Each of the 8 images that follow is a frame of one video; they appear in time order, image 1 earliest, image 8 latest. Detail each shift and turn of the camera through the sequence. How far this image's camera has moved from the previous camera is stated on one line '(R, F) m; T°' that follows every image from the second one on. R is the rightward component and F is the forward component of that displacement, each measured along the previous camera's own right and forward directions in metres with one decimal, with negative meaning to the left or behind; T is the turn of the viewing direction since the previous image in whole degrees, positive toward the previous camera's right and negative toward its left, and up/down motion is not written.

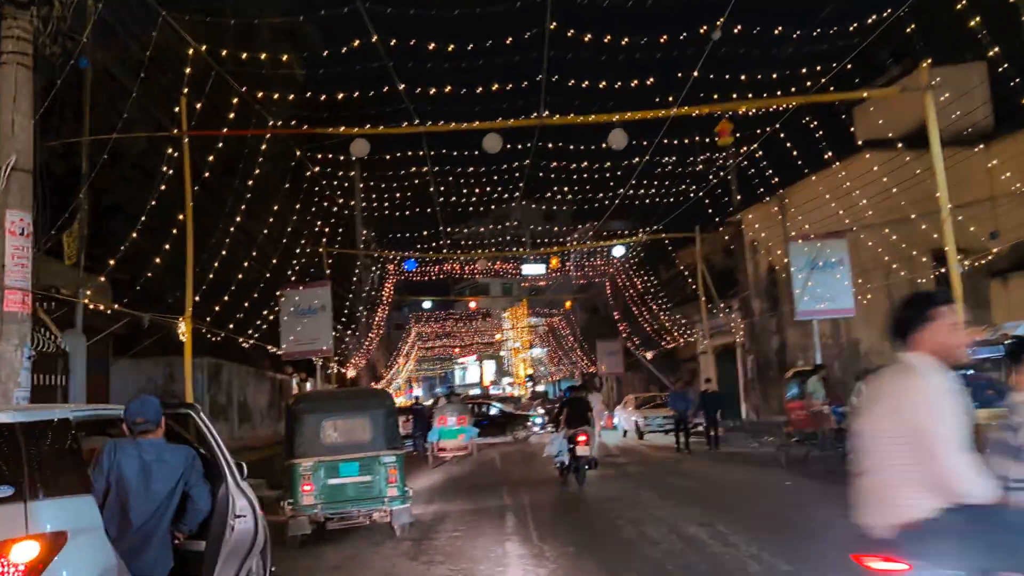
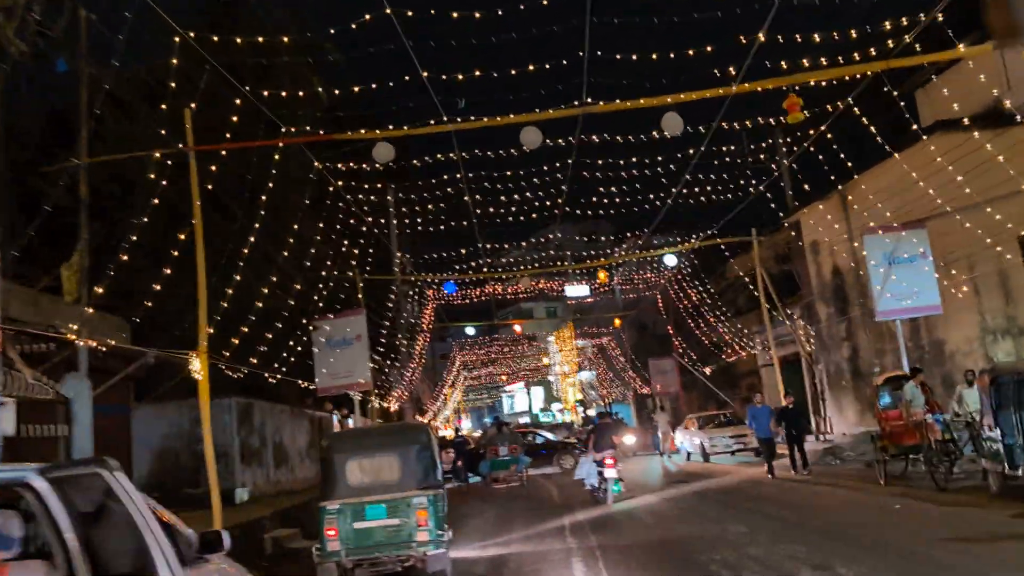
(-0.1, +1.5) m; -3°
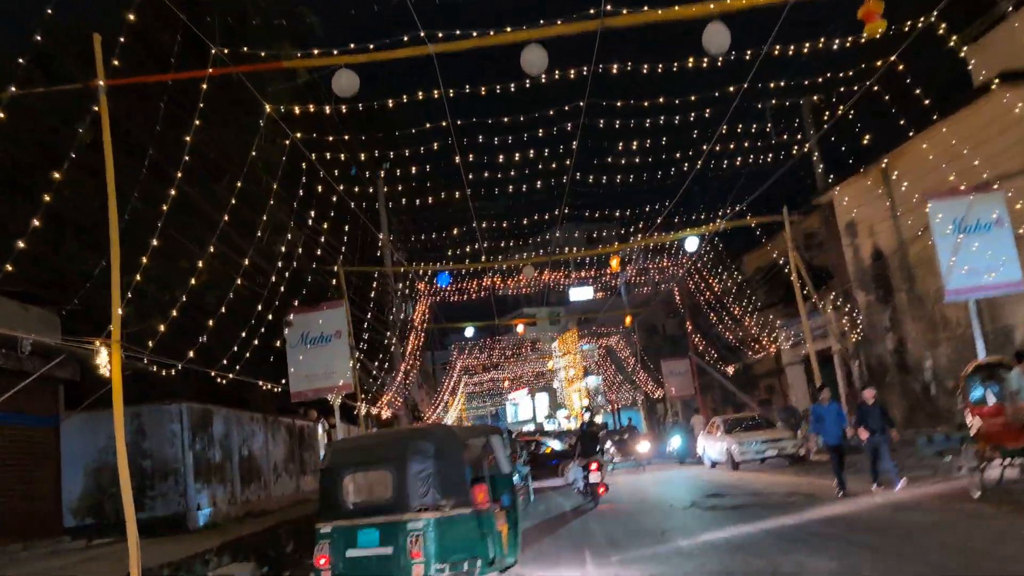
(0.0, +2.6) m; 0°
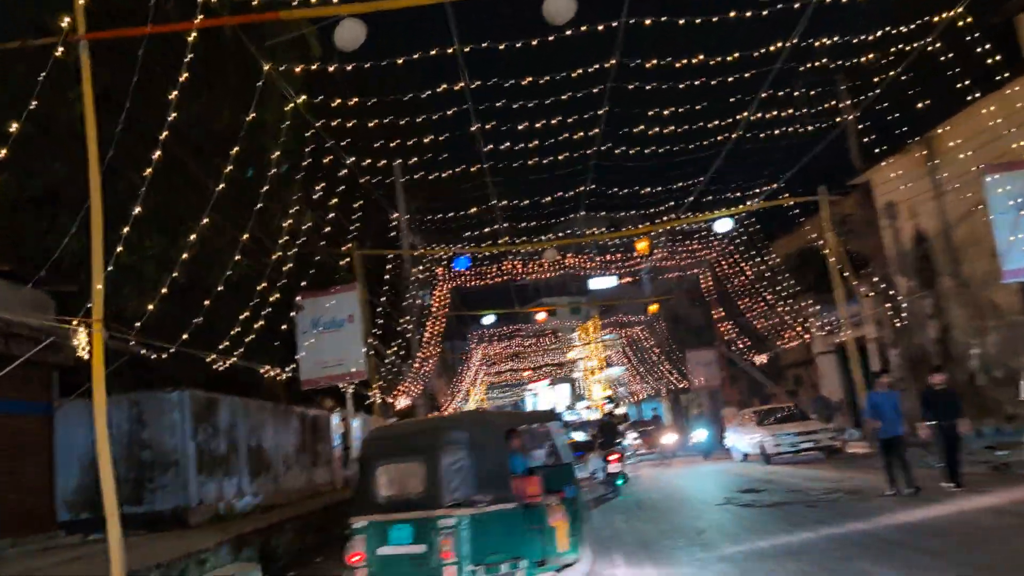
(0.0, +0.9) m; -1°
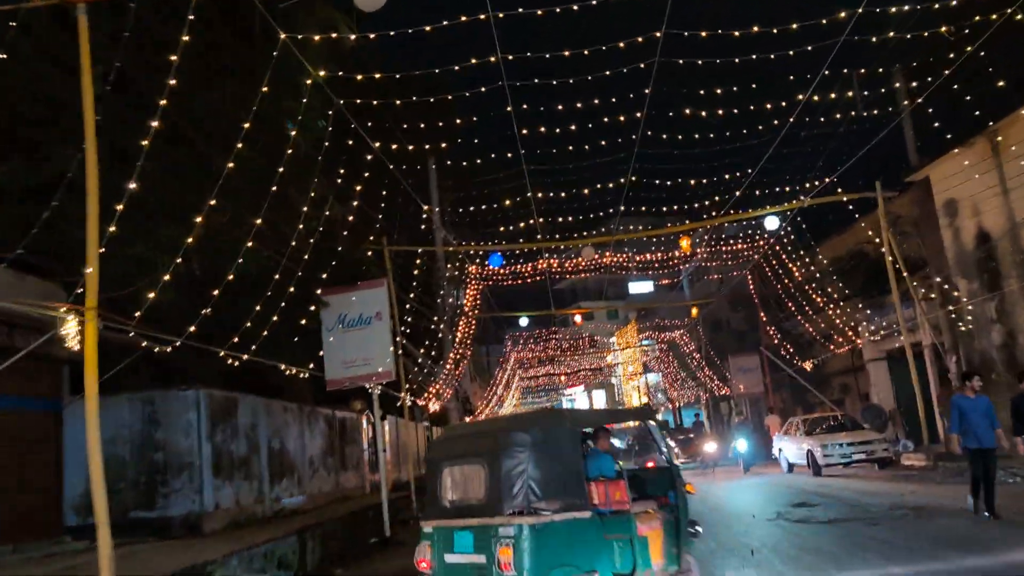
(0.0, +0.9) m; -2°
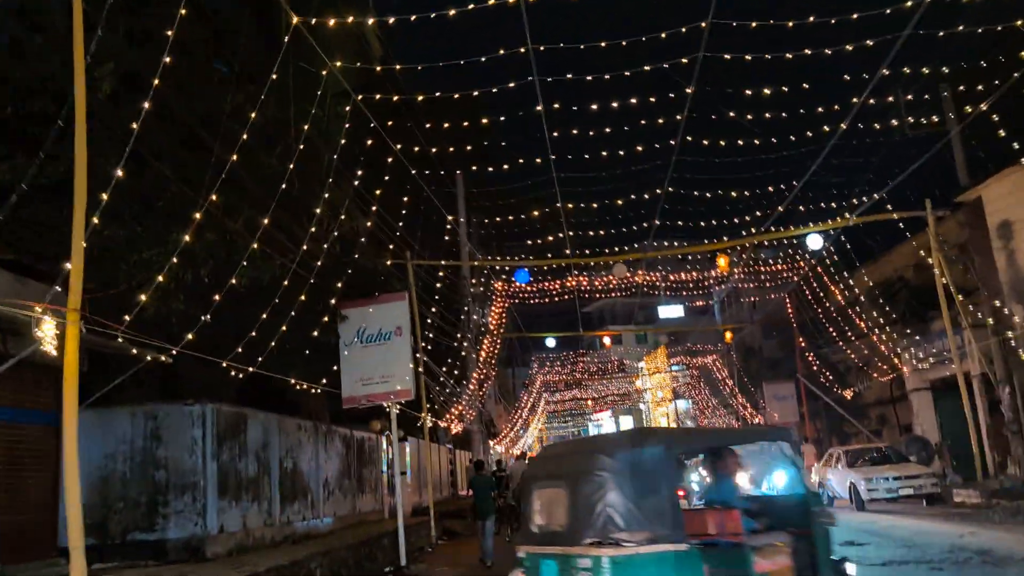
(0.0, +0.8) m; -2°
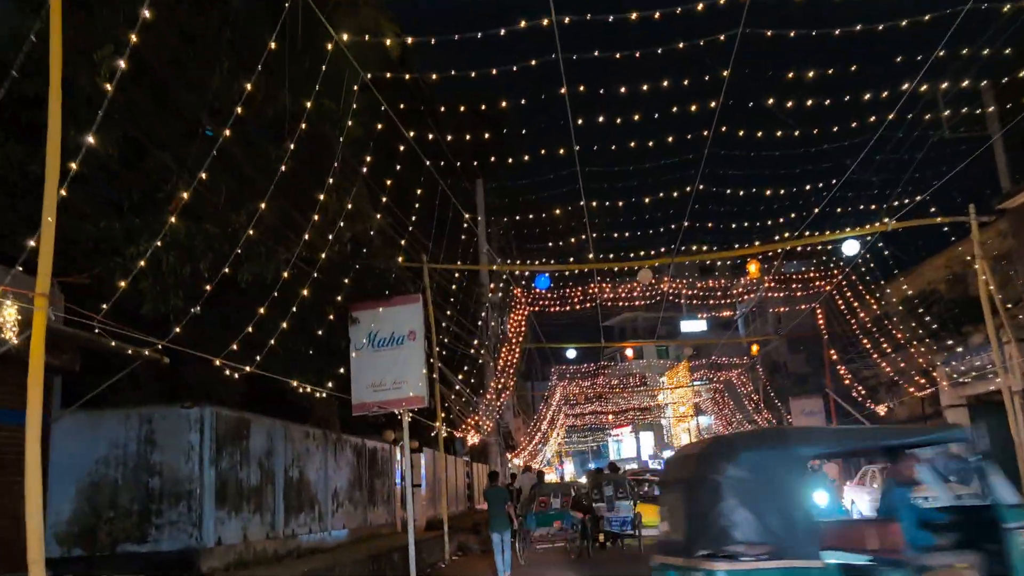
(0.0, +0.7) m; -1°
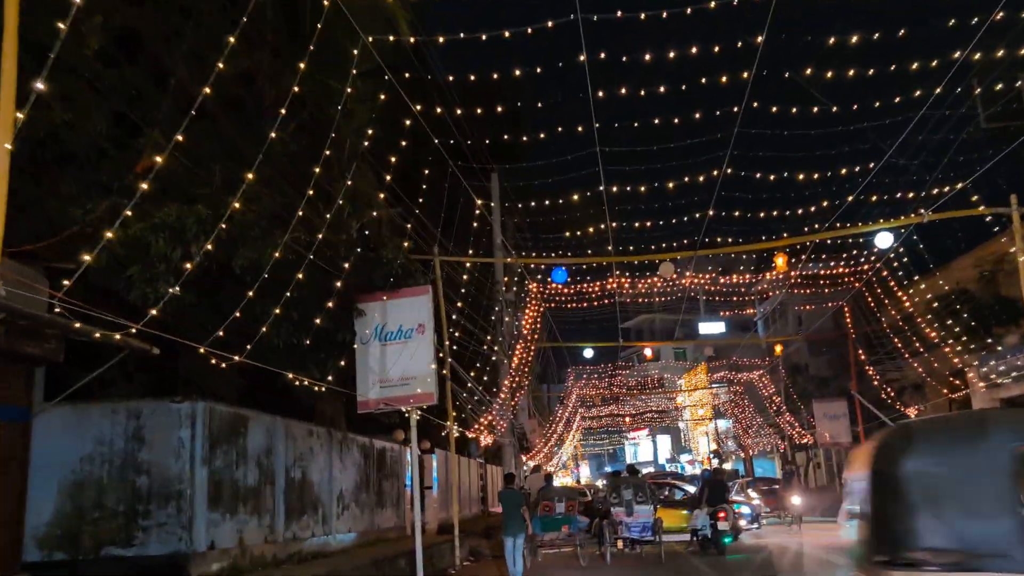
(0.0, +0.8) m; -1°
